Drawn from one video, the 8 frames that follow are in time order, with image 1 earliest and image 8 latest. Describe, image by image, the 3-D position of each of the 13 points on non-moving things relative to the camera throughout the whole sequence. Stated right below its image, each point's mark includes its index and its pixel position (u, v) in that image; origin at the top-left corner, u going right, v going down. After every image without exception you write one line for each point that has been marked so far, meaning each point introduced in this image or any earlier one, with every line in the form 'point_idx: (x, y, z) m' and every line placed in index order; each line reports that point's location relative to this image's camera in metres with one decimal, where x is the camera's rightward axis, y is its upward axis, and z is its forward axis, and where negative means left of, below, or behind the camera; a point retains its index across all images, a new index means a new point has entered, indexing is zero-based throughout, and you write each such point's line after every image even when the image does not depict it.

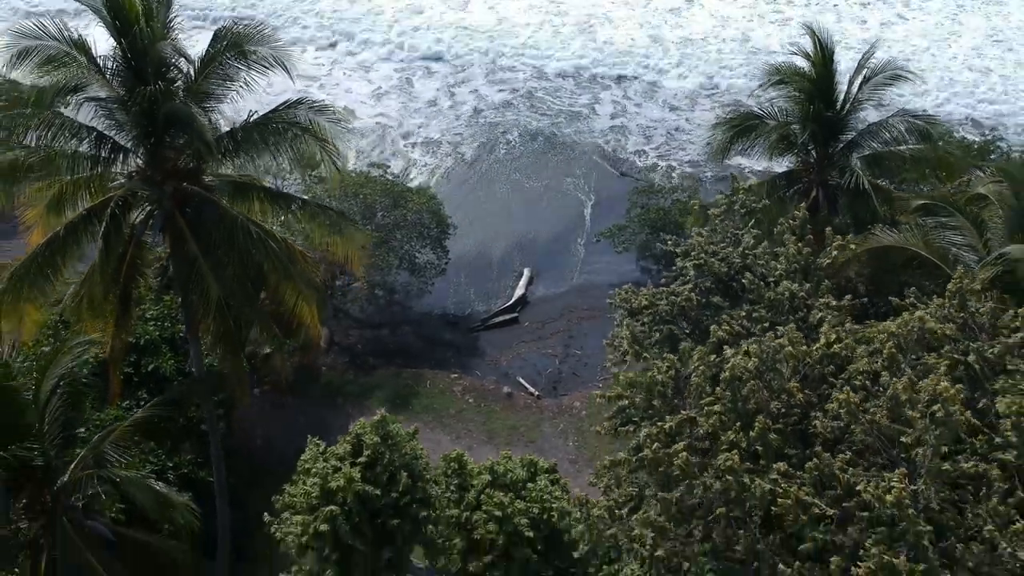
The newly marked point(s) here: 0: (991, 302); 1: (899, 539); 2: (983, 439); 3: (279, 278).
0: (+4.0, -0.1, +8.5) m
1: (+2.3, -1.5, +6.1) m
2: (+3.1, -1.0, +6.9) m
3: (-2.7, +0.1, +11.9) m
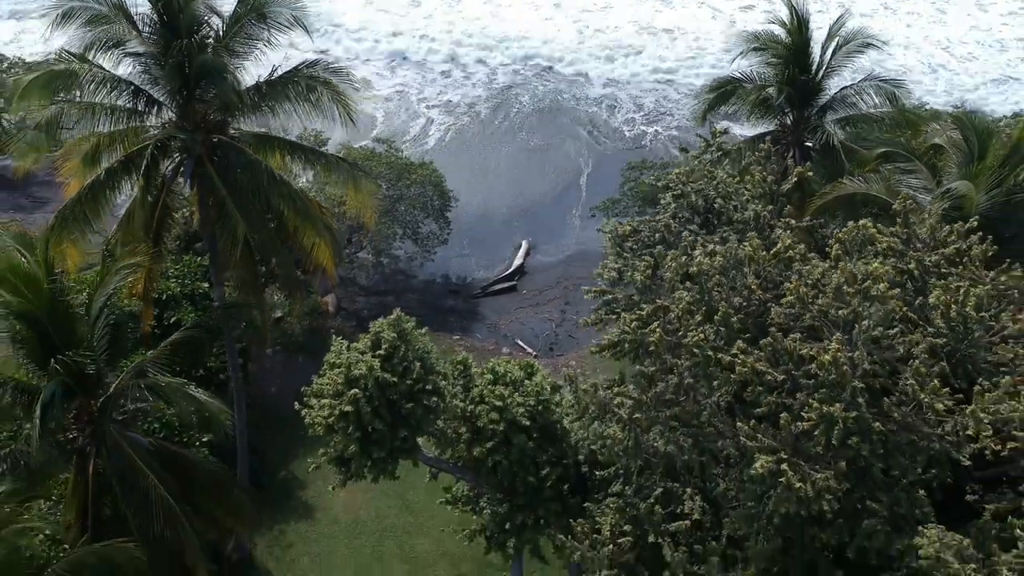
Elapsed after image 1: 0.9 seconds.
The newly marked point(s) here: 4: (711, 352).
0: (+3.9, +0.6, +9.7) m
1: (+2.3, -0.7, +7.3) m
2: (+3.1, -0.3, +8.0) m
3: (-2.7, +0.8, +13.0) m
4: (+1.5, -0.5, +7.9) m
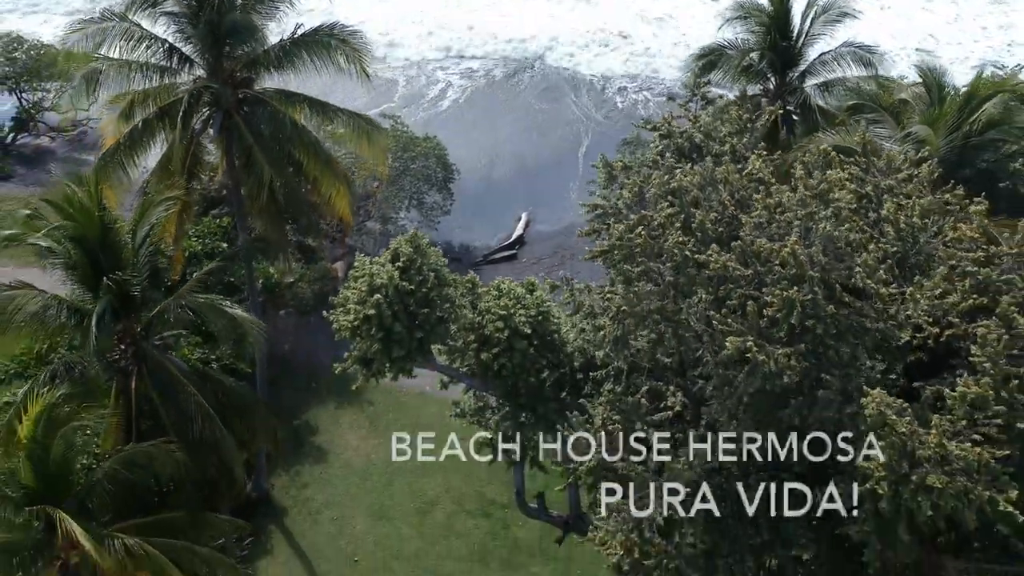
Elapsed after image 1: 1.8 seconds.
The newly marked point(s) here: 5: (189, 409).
0: (+4.0, +1.4, +10.8) m
1: (+2.4, 0.0, +8.4) m
2: (+3.2, +0.5, +9.2) m
3: (-2.7, +1.6, +14.1) m
4: (+1.6, +0.3, +9.0) m
5: (-3.6, -1.3, +11.7) m
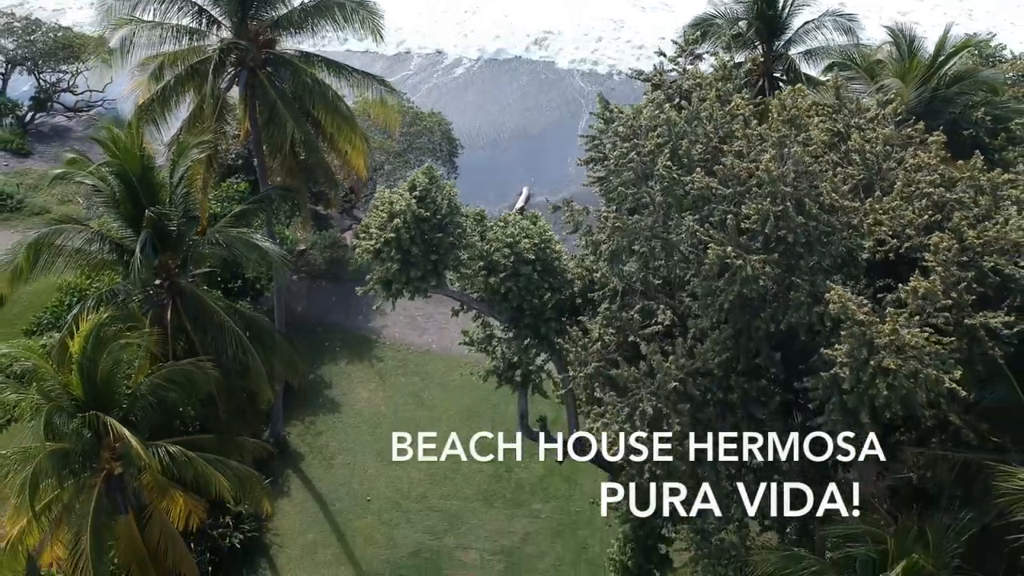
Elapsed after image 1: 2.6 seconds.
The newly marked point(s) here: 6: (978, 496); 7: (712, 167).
0: (+4.0, +2.1, +11.9) m
1: (+2.4, +0.8, +9.5) m
2: (+3.2, +1.2, +10.2) m
3: (-2.6, +2.4, +15.2) m
4: (+1.6, +1.1, +10.1) m
5: (-3.6, -0.6, +12.7) m
6: (+4.3, -2.0, +9.5) m
7: (+2.0, +1.2, +10.4) m
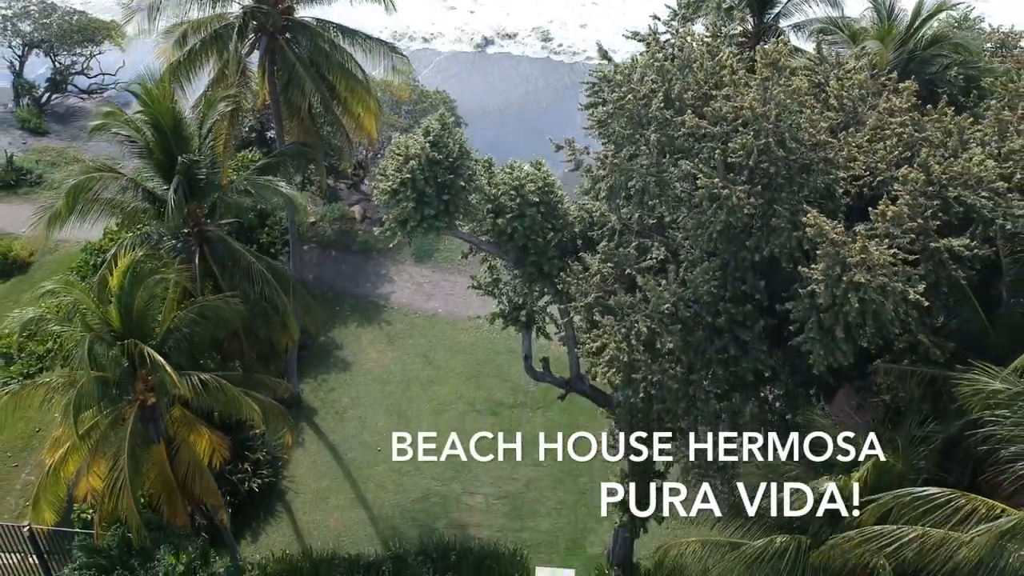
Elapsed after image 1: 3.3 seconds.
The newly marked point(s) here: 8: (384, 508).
0: (+4.1, +2.8, +12.8) m
1: (+2.5, +1.5, +10.4) m
2: (+3.3, +1.9, +11.2) m
3: (-2.5, +3.1, +16.1) m
4: (+1.7, +1.8, +11.0) m
5: (-3.5, +0.1, +13.7) m
6: (+4.4, -1.2, +10.5) m
7: (+2.1, +1.9, +11.4) m
8: (-2.2, -3.7, +17.5) m
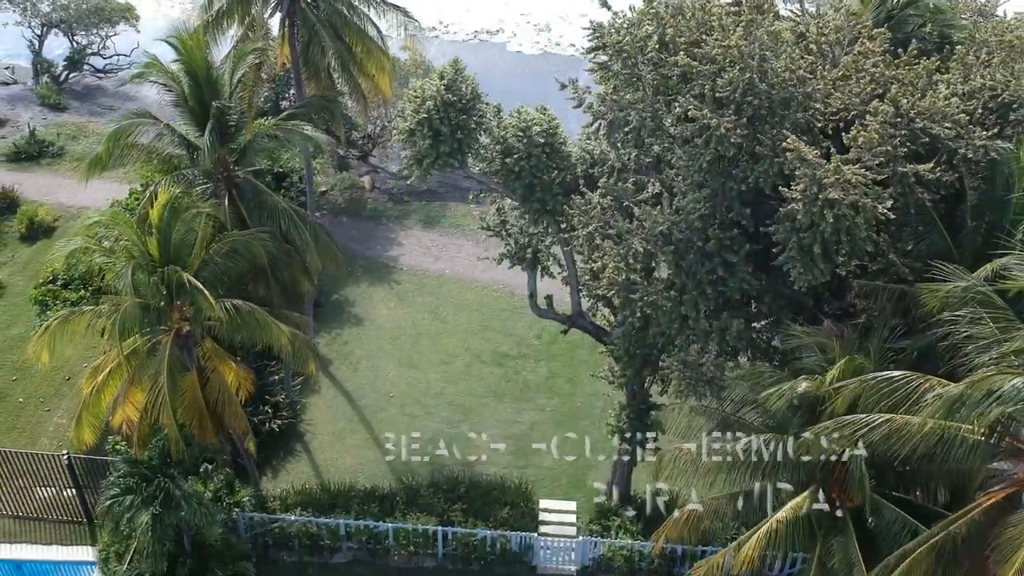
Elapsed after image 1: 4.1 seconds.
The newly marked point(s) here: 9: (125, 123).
0: (+4.2, +3.7, +13.9) m
1: (+2.6, +2.4, +11.5) m
2: (+3.4, +2.8, +12.2) m
3: (-2.4, +3.9, +17.2) m
4: (+1.8, +2.7, +12.1) m
5: (-3.4, +1.0, +14.7) m
6: (+4.5, -0.4, +11.6) m
7: (+2.2, +2.8, +12.4) m
8: (-2.1, -2.9, +18.5) m
9: (-5.3, +2.3, +14.0) m
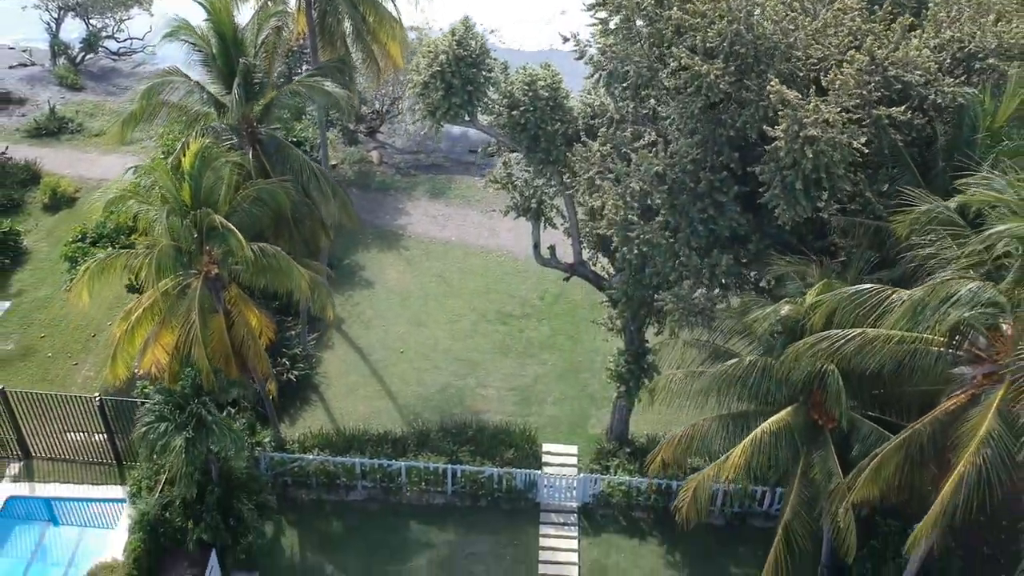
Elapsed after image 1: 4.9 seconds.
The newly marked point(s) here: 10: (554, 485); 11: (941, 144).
0: (+4.3, +4.5, +15.0) m
1: (+2.7, +3.2, +12.5) m
2: (+3.5, +3.6, +13.3) m
3: (-2.4, +4.7, +18.3) m
4: (+1.9, +3.5, +13.1) m
5: (-3.3, +1.8, +15.8) m
6: (+4.6, +0.4, +12.6) m
7: (+2.3, +3.6, +13.5) m
8: (-2.0, -2.1, +19.6) m
9: (-5.2, +3.0, +15.1) m
10: (+0.7, -3.3, +17.2) m
11: (+5.3, +1.8, +12.7) m
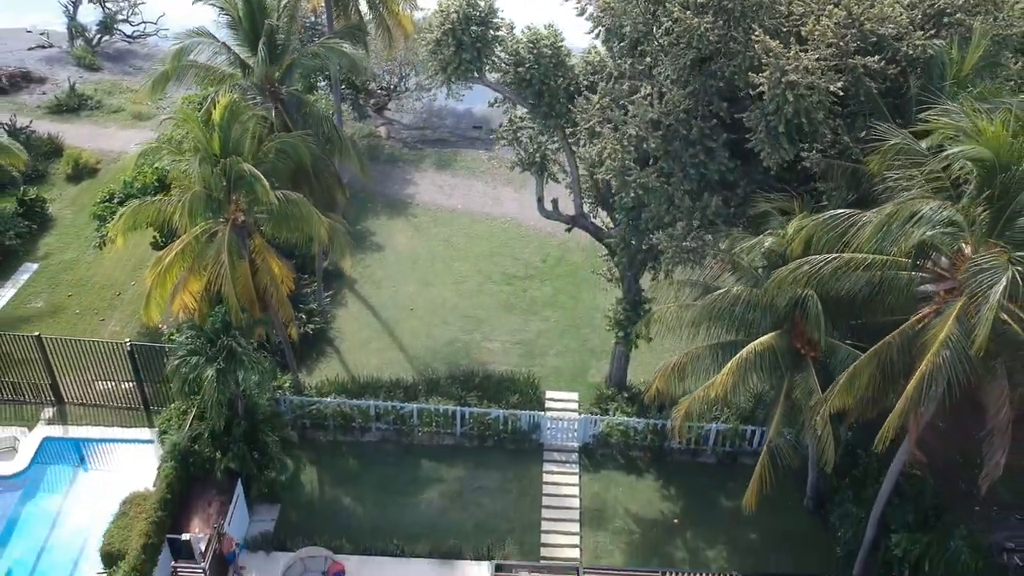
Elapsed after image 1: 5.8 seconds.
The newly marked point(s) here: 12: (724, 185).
0: (+4.4, +5.3, +16.1) m
1: (+2.8, +4.0, +13.7) m
2: (+3.6, +4.4, +14.4) m
3: (-2.3, +5.6, +19.4) m
4: (+2.0, +4.3, +14.3) m
5: (-3.2, +2.6, +16.9) m
6: (+4.7, +1.3, +13.7) m
7: (+2.4, +4.4, +14.6) m
8: (-1.9, -1.2, +20.7) m
9: (-5.1, +3.9, +16.2) m
10: (+0.8, -2.5, +18.3) m
11: (+5.4, +2.6, +13.8) m
12: (+3.0, +1.5, +14.6) m
